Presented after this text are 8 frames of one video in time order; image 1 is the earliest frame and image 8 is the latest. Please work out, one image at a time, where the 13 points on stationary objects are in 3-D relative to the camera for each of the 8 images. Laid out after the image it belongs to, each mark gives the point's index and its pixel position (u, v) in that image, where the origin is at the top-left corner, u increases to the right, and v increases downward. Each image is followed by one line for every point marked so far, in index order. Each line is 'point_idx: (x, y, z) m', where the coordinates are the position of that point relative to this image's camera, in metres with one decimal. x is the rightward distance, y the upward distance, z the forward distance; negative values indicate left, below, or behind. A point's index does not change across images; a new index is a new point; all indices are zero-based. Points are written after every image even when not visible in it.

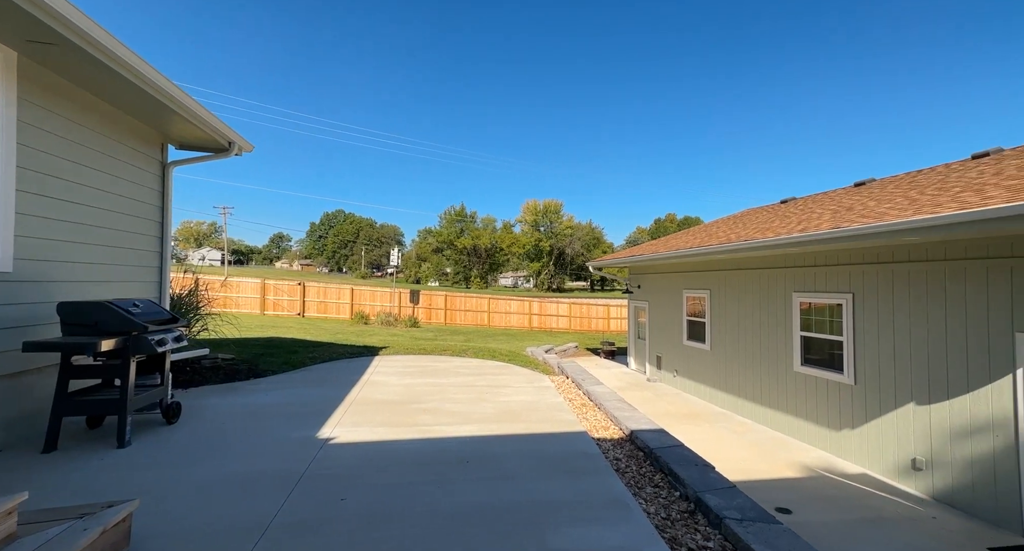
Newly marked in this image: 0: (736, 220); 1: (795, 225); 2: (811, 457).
0: (+4.8, +1.1, +9.8) m
1: (+3.8, +0.7, +6.2) m
2: (+3.6, -2.2, +5.7) m
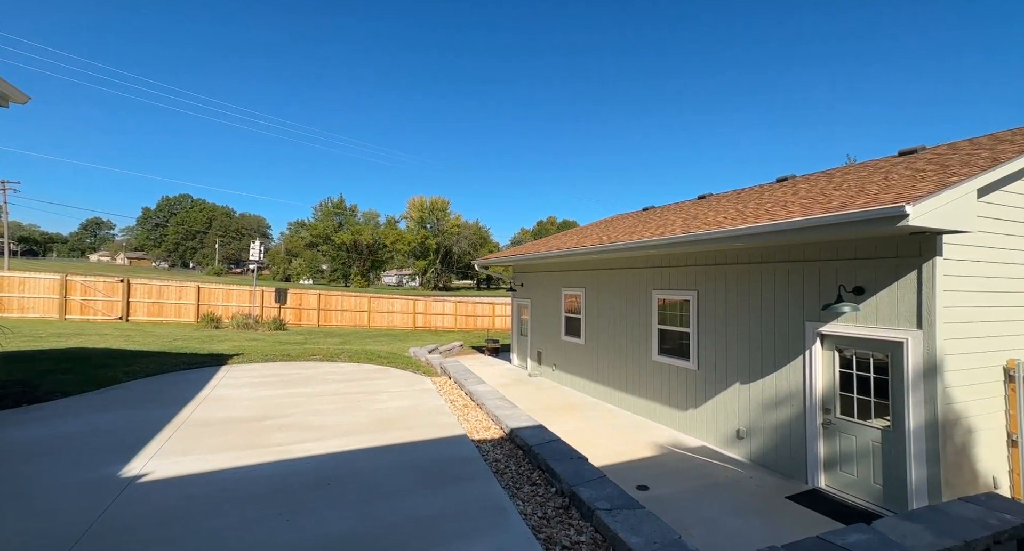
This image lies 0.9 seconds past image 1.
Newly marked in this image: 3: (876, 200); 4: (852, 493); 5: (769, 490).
0: (+2.2, +1.2, +10.7) m
1: (+2.2, +0.7, +6.9) m
2: (+2.1, -2.2, +6.4) m
3: (+3.1, +0.7, +4.1) m
4: (+3.3, -2.1, +4.6) m
5: (+2.6, -2.2, +4.8) m
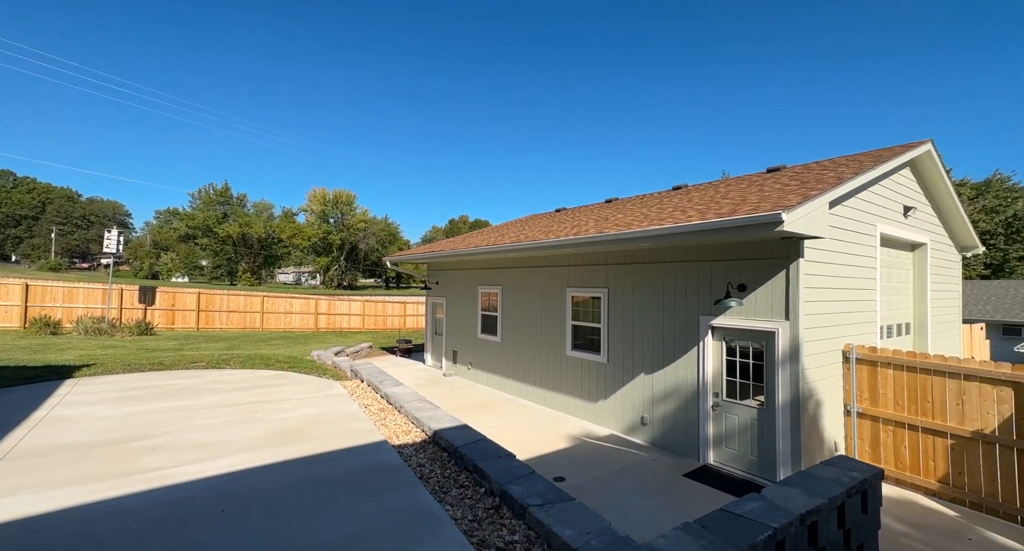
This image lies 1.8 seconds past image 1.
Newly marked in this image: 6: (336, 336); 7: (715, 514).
0: (+0.3, +1.2, +11.0) m
1: (+0.9, +0.7, +7.2) m
2: (+0.9, -2.2, +6.7) m
3: (+2.4, +0.7, +4.6) m
4: (+2.5, -2.1, +5.2) m
5: (+1.8, -2.2, +5.3) m
6: (-6.5, -2.2, +17.3) m
7: (+1.1, -1.3, +2.6) m
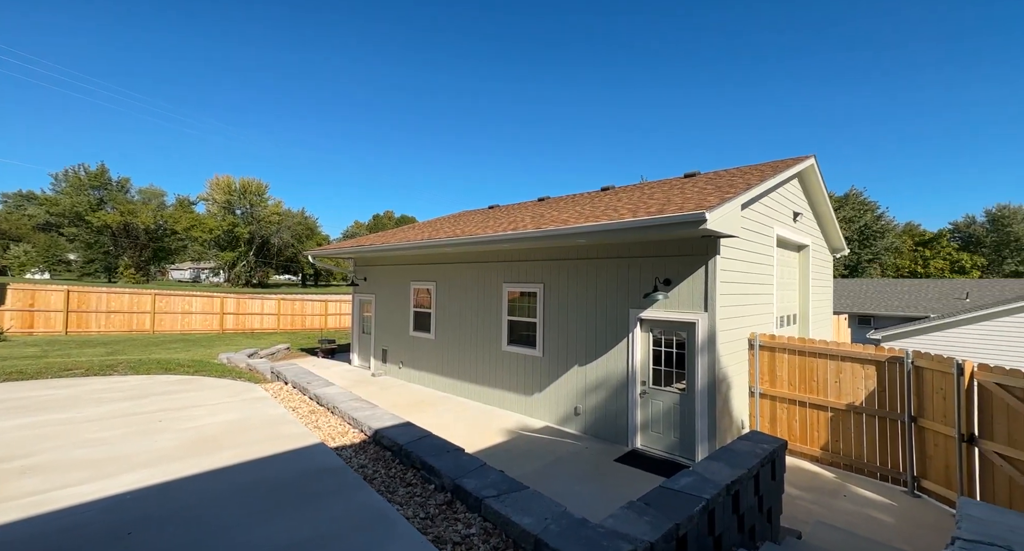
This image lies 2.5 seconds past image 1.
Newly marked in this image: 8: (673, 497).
0: (-1.3, +1.3, +10.9) m
1: (-0.1, +0.8, +7.3) m
2: (0.0, -2.1, +6.8) m
3: (+1.8, +0.7, +5.0) m
4: (+1.8, -2.0, +5.6) m
5: (+1.0, -2.1, +5.5) m
6: (-9.0, -2.1, +16.1) m
7: (+0.8, -1.2, +2.7) m
8: (+0.9, -1.2, +2.6) m
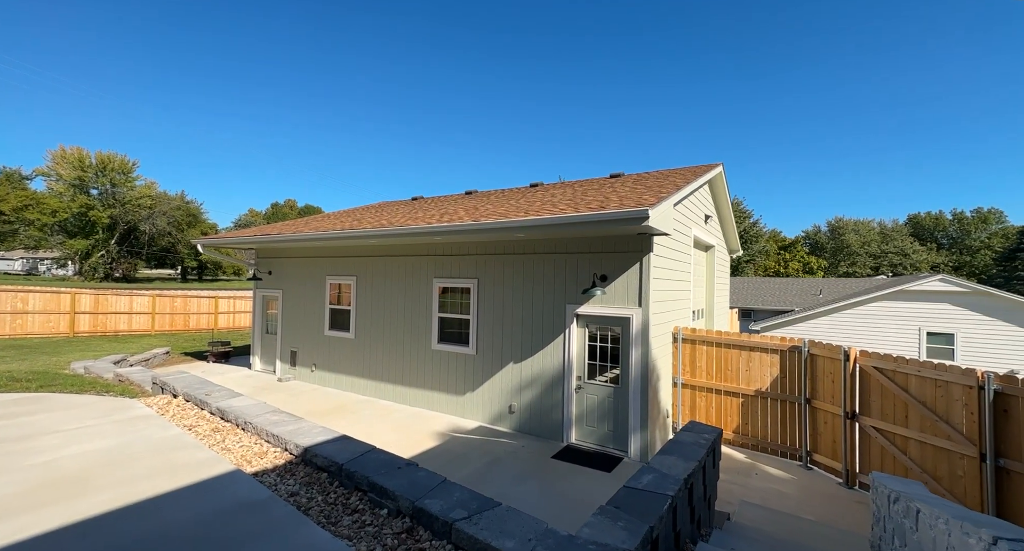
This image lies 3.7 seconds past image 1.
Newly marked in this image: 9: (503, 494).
0: (-3.0, +1.4, +10.2) m
1: (-1.1, +0.9, +6.9) m
2: (-1.0, -2.0, +6.5) m
3: (+1.1, +0.8, +5.0) m
4: (+1.0, -2.0, +5.6) m
5: (+0.3, -2.1, +5.4) m
6: (-11.6, -1.9, +13.9) m
7: (+0.6, -1.2, +2.6) m
8: (+0.7, -1.2, +2.6) m
9: (-0.1, -2.0, +4.4) m
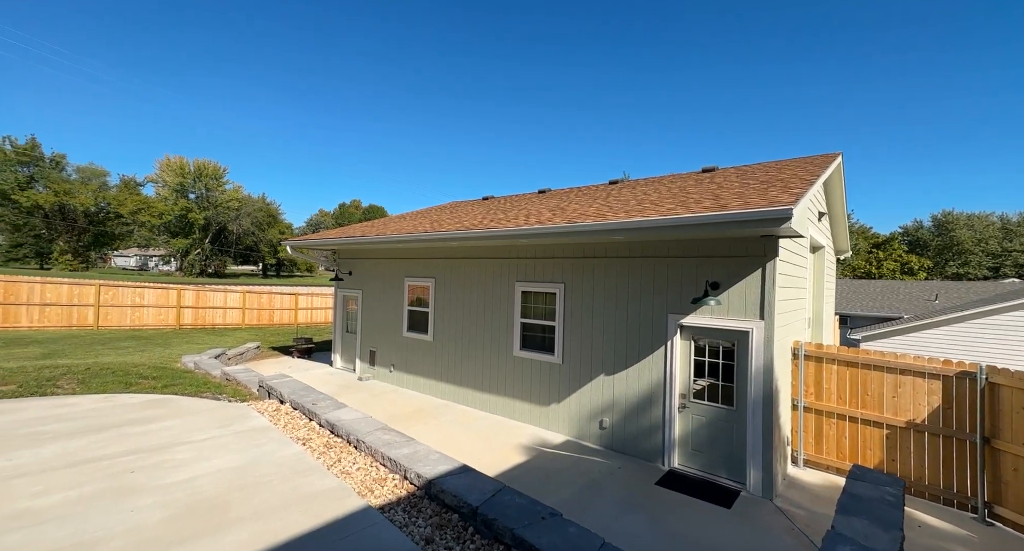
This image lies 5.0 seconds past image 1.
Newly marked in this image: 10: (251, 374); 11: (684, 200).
0: (-1.3, +1.4, +10.1) m
1: (+0.1, +0.8, +6.6) m
2: (+0.2, -2.1, +6.2) m
3: (+2.2, +0.7, +4.4) m
4: (+2.1, -2.1, +5.1) m
5: (+1.4, -2.1, +5.0) m
6: (-9.4, -1.9, +14.8) m
7: (+1.3, -1.3, +2.1) m
8: (+1.4, -1.3, +2.1) m
9: (+0.8, -2.1, +4.0) m
10: (-3.8, -1.4, +6.9) m
11: (+1.9, +0.9, +5.3) m
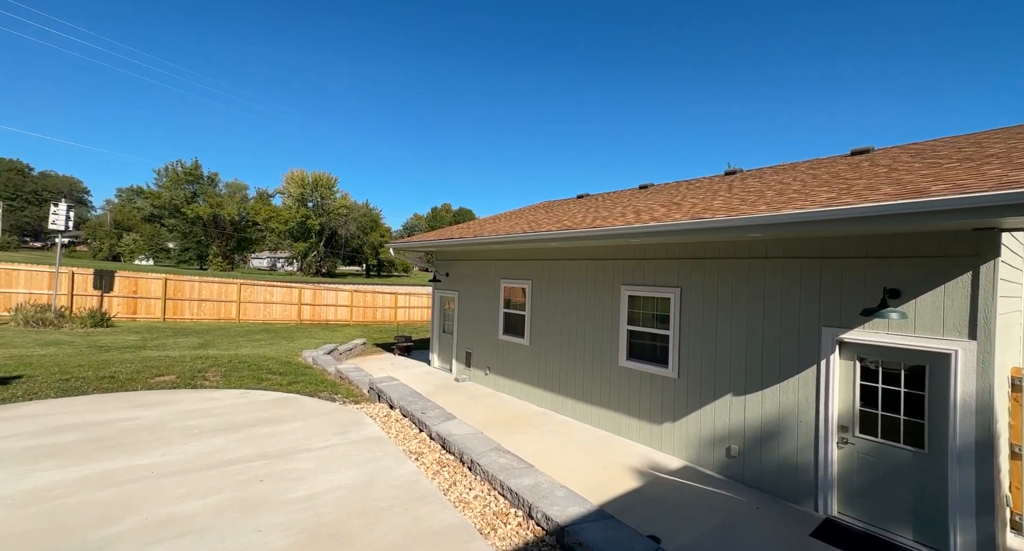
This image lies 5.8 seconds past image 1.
0: (+0.8, +1.3, +9.7) m
1: (+1.6, +0.8, +6.0) m
2: (+1.5, -2.1, +5.5) m
3: (+3.1, +0.6, +3.4) m
4: (+3.1, -2.1, +4.1) m
5: (+2.4, -2.2, +4.1) m
6: (-6.3, -1.8, +15.8) m
7: (+1.9, -1.3, +1.3) m
8: (+1.9, -1.3, +1.3) m
9: (+1.7, -2.1, +3.3) m
10: (-2.3, -1.4, +6.9) m
11: (+3.1, +0.8, +4.4) m
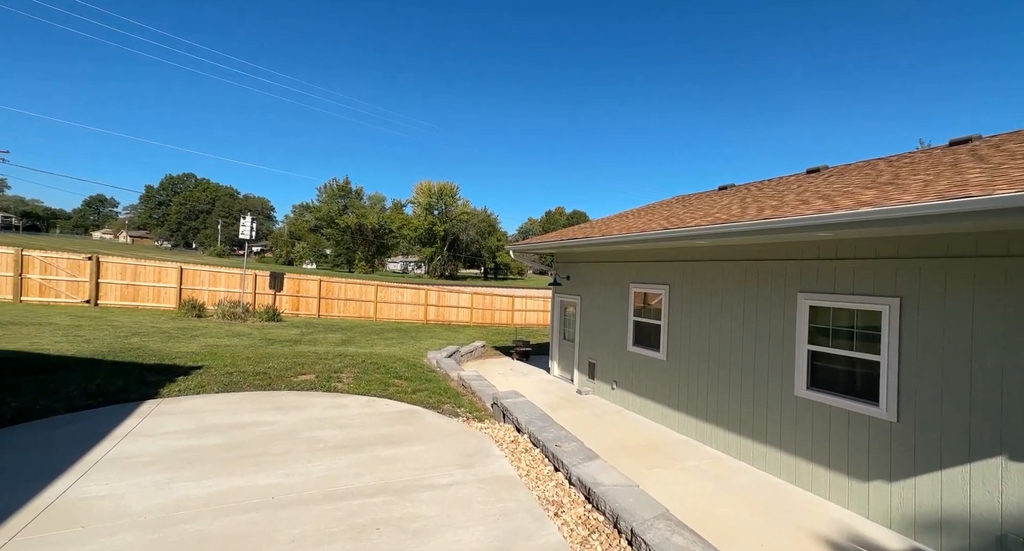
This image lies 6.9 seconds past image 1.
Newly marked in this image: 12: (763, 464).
0: (+3.2, +1.3, +8.4) m
1: (+3.1, +0.7, +4.6) m
2: (+2.9, -2.2, +4.1) m
3: (+4.0, +0.6, +1.7) m
4: (+4.1, -2.2, +2.3) m
5: (+3.4, -2.2, +2.5) m
6: (-2.3, -1.9, +16.0) m
7: (+2.2, -1.3, 0.0) m
8: (+2.3, -1.3, -0.1) m
9: (+2.6, -2.2, +1.9) m
10: (-0.5, -1.4, +6.4) m
11: (+4.1, +0.8, +2.6) m
12: (+2.8, -2.1, +5.2) m
